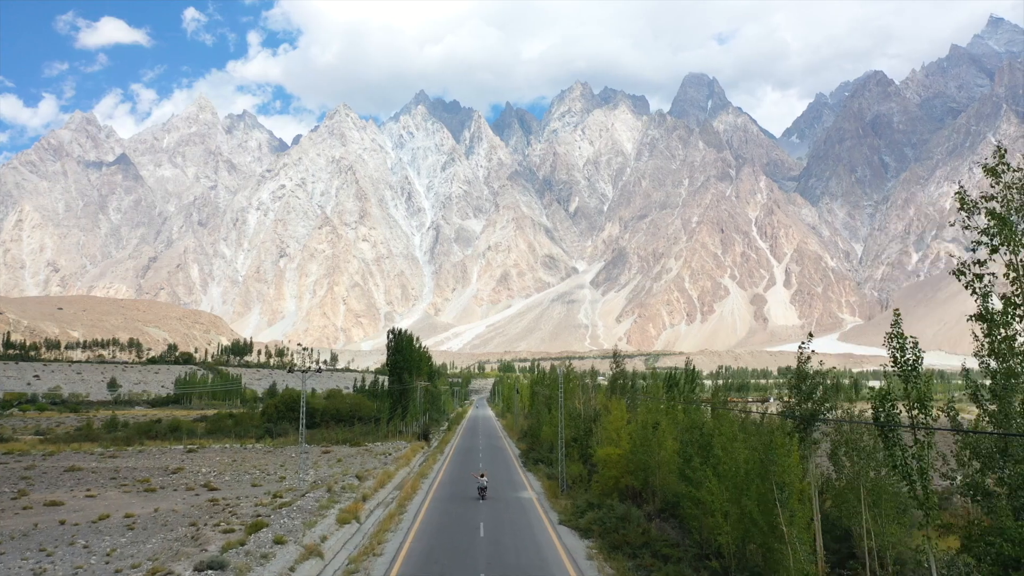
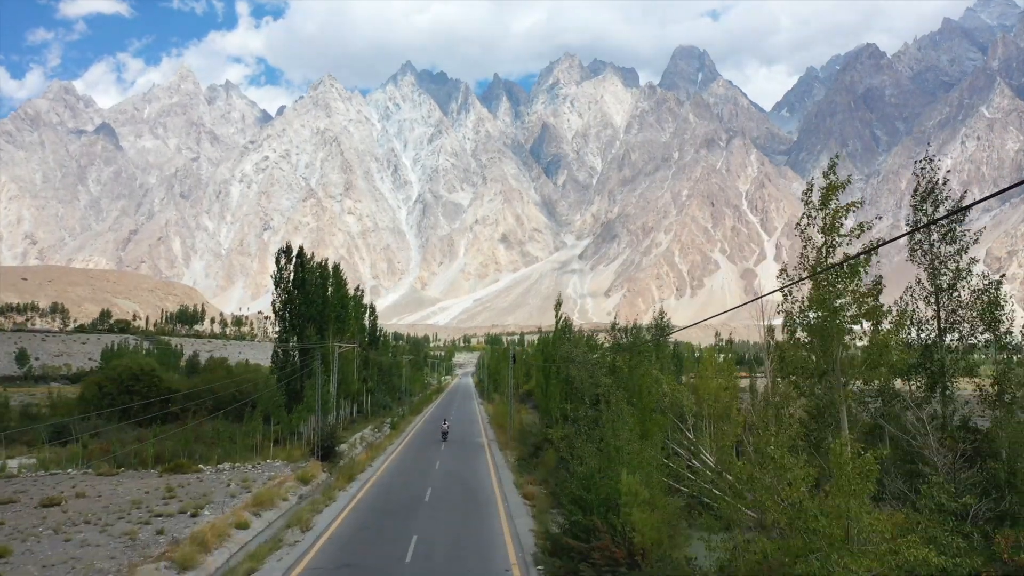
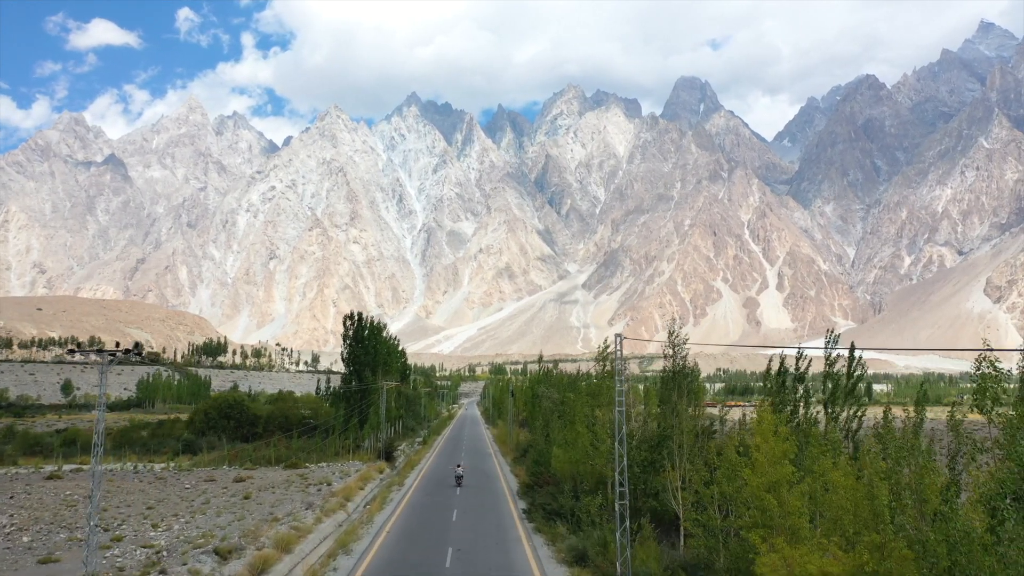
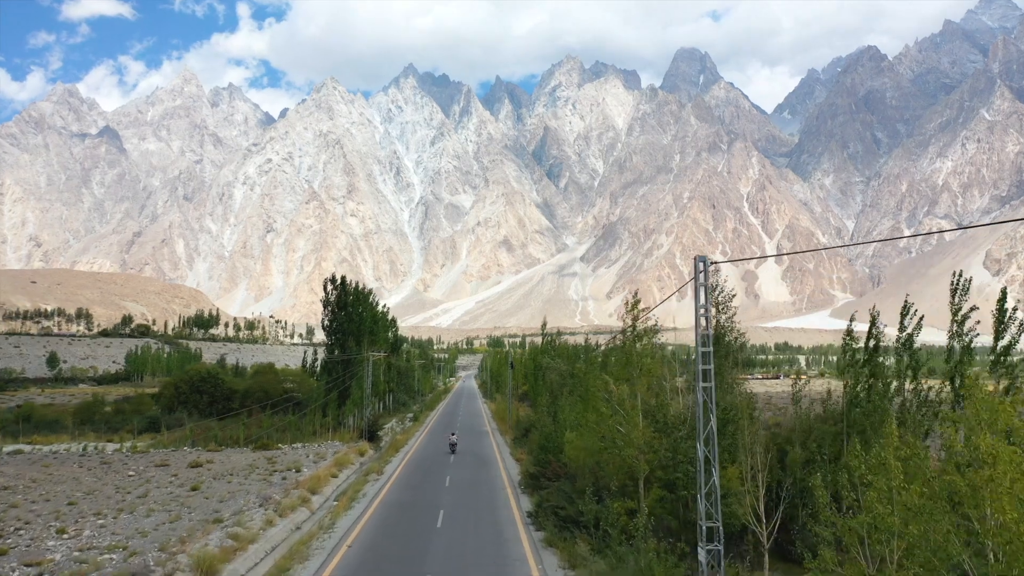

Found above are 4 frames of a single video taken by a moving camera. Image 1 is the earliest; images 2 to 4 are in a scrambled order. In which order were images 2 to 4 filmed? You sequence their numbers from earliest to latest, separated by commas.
3, 4, 2
